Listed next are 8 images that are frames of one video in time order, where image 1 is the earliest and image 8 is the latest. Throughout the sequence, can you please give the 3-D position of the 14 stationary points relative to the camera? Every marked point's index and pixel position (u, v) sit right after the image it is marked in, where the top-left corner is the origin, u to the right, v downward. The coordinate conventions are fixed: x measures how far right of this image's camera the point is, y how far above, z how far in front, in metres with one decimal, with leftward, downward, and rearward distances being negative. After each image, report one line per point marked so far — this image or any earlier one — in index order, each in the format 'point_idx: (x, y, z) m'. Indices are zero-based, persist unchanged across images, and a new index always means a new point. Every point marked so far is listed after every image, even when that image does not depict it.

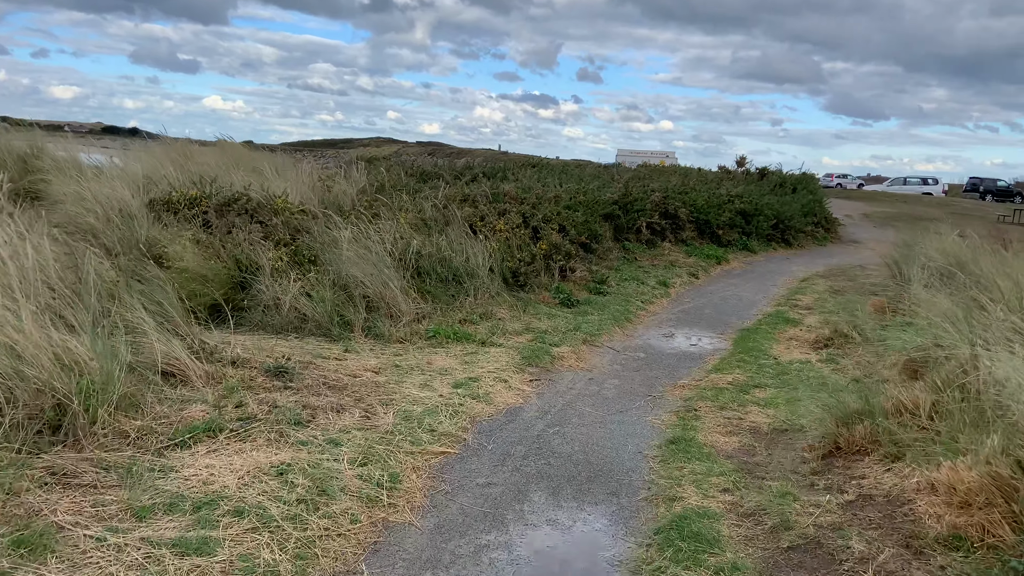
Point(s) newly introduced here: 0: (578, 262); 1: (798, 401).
0: (+0.9, +0.3, +9.5) m
1: (+2.0, -0.8, +5.0) m
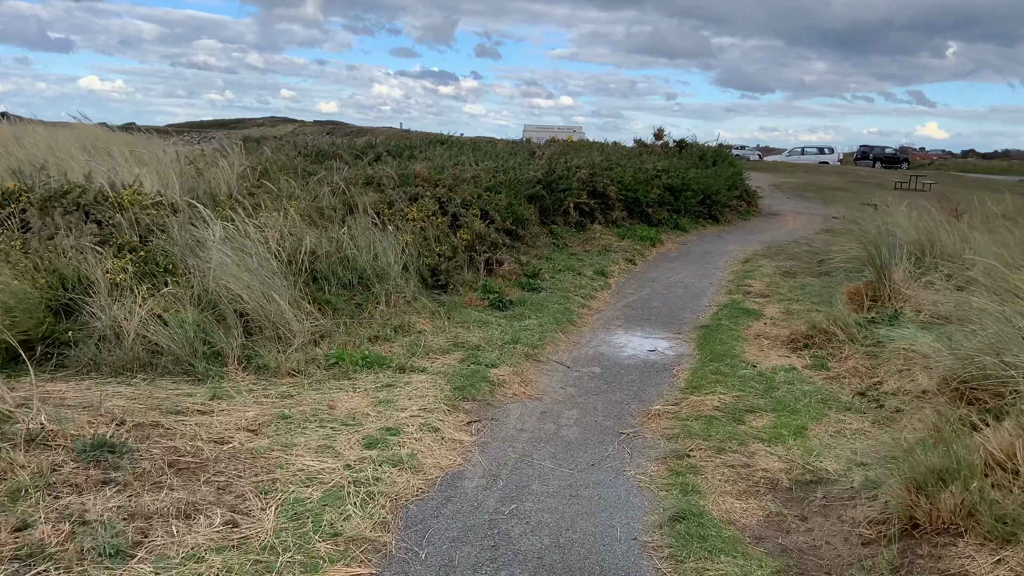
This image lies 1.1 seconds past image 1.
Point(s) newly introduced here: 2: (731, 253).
0: (-0.1, +0.4, +8.2) m
1: (+1.6, -0.8, +4.0) m
2: (+3.2, +0.5, +10.5) m
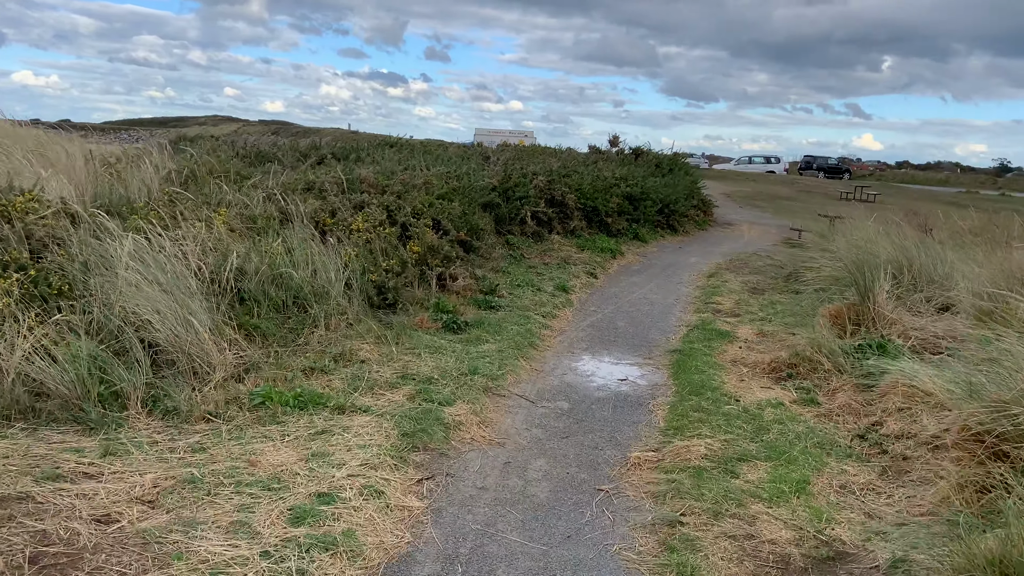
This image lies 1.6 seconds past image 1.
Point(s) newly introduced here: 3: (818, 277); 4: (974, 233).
0: (-0.6, +0.2, +7.5) m
1: (+1.4, -1.0, +3.4) m
2: (+2.5, +0.3, +10.1) m
3: (+3.2, +0.1, +7.6) m
4: (+5.5, +0.7, +8.7) m
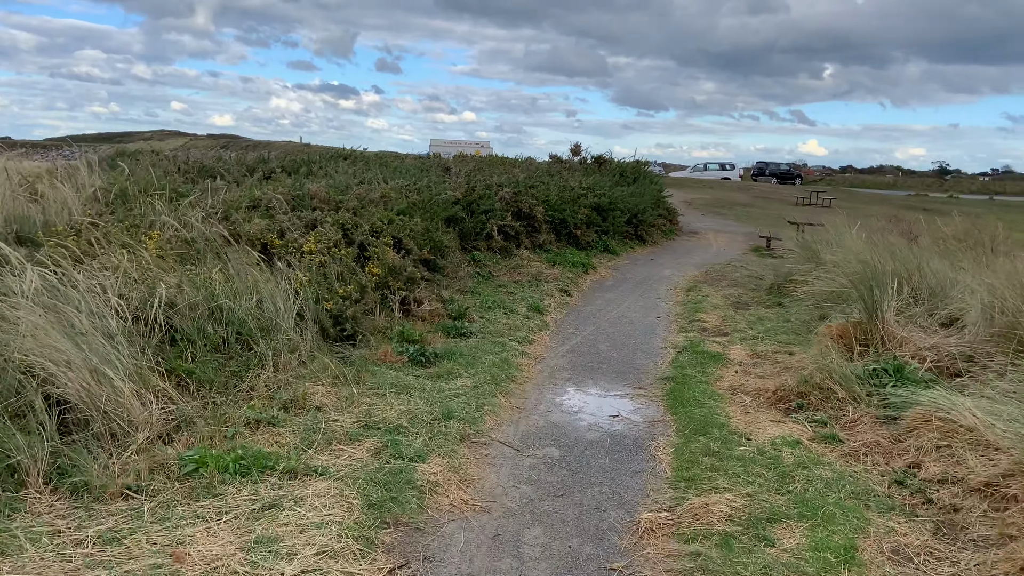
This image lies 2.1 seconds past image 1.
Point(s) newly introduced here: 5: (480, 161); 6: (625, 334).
0: (-0.8, 0.0, +6.9) m
1: (+1.4, -1.1, +2.9) m
2: (+2.1, +0.1, +9.6) m
3: (+2.9, 0.0, +7.1) m
4: (+5.2, +0.6, +8.4) m
5: (-0.6, +2.5, +14.2) m
6: (+1.1, -0.4, +6.9) m
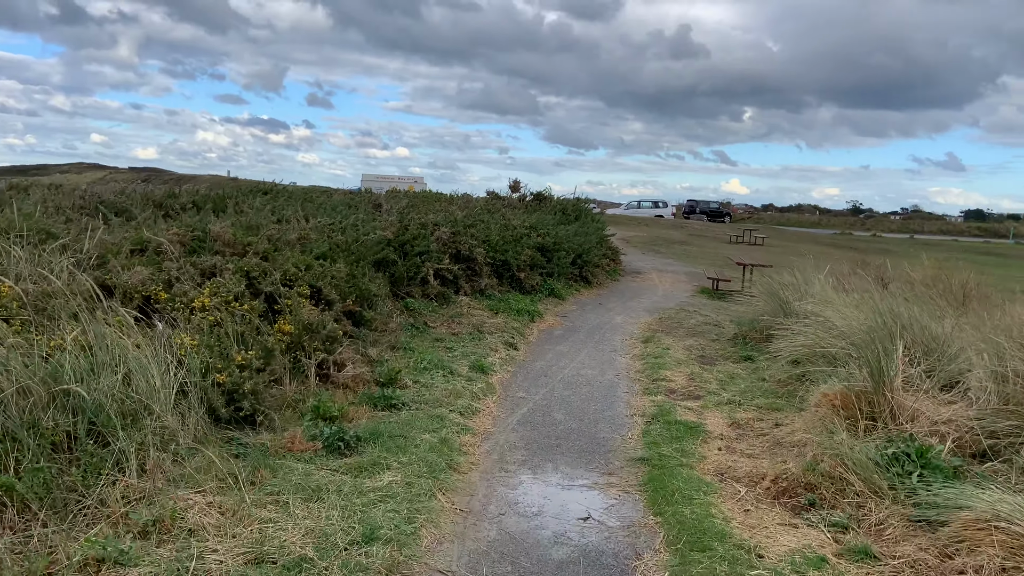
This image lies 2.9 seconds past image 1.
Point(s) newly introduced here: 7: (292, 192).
0: (-1.3, -0.5, +5.8) m
1: (+1.3, -1.4, +2.0) m
2: (+1.4, -0.5, +8.8) m
3: (+2.4, -0.5, +6.4) m
4: (+4.5, 0.0, +7.9) m
5: (-1.8, +1.7, +13.2) m
6: (+0.6, -0.9, +6.0) m
7: (-4.5, +2.0, +14.8) m
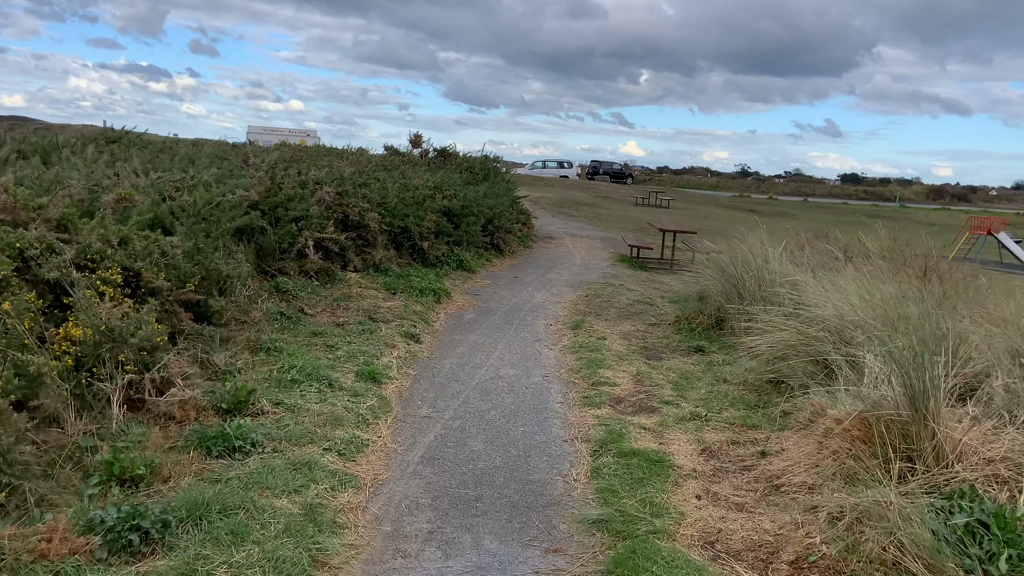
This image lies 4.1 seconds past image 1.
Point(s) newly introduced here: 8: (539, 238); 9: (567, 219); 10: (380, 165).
0: (-1.9, -0.4, +4.1) m
1: (+1.2, -1.5, +0.7) m
2: (+0.4, -0.2, +7.4) m
3: (+1.7, -0.4, +5.2) m
4: (+3.6, +0.3, +6.9) m
5: (-3.4, +2.2, +11.3) m
6: (0.0, -0.8, +4.6) m
7: (-6.3, +2.5, +12.4) m
8: (+0.6, +1.0, +14.5) m
9: (+1.4, +1.8, +18.6) m
10: (-2.0, +1.9, +11.1) m
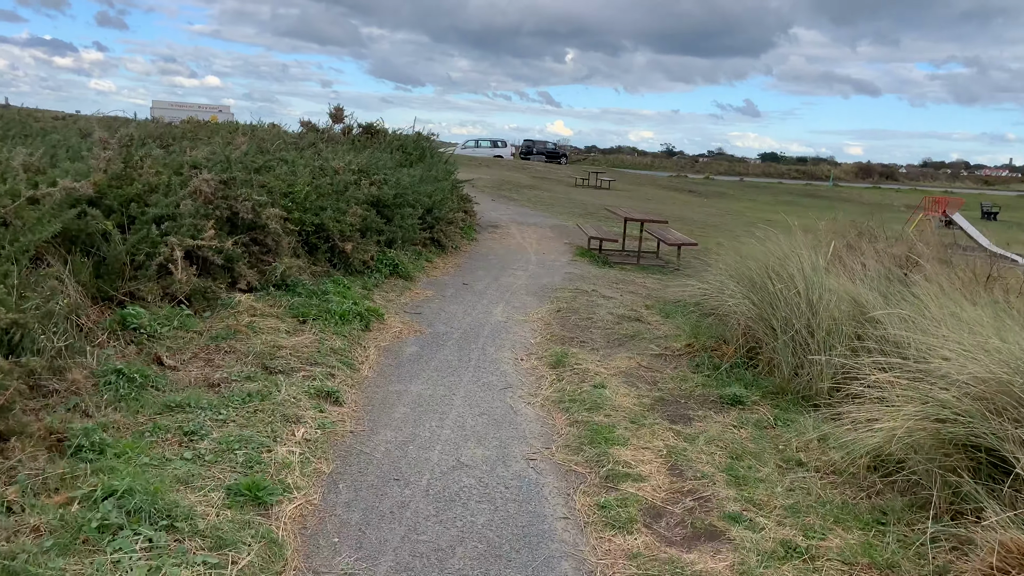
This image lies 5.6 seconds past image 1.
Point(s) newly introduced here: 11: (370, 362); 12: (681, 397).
0: (-1.9, -0.7, +2.1) m
1: (+1.5, -1.8, -0.9) m
2: (0.0, -0.3, +5.6) m
3: (+1.5, -0.5, +3.5) m
4: (+3.3, +0.2, +5.4) m
5: (-4.1, +2.0, +9.0) m
6: (-0.1, -1.0, +2.8) m
7: (-7.1, +2.4, +9.9) m
8: (-0.5, +1.1, +12.7) m
9: (0.0, +2.0, +16.8) m
10: (-2.8, +1.8, +9.0) m
11: (-0.9, -0.5, +4.7) m
12: (+1.0, -0.6, +4.3) m
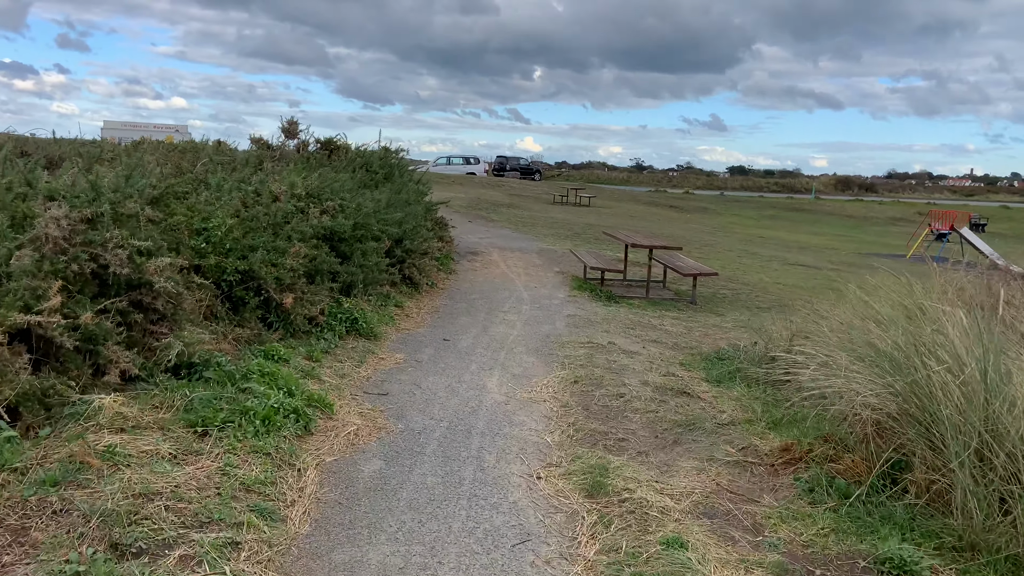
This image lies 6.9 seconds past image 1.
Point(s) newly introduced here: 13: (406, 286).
0: (-1.8, -1.0, +0.3) m
1: (+1.8, -2.0, -2.6) m
2: (0.0, -0.8, +3.9) m
3: (+1.7, -0.8, +1.9) m
4: (+3.3, -0.1, +3.8) m
5: (-4.3, +1.5, +7.2) m
6: (0.0, -1.4, +1.1) m
7: (-7.3, +1.7, +8.0) m
8: (-0.7, +0.5, +11.0) m
9: (-0.5, +1.3, +15.1) m
10: (-2.9, +1.3, +7.3) m
11: (-0.9, -0.9, +3.0) m
12: (+1.1, -1.0, +2.7) m
13: (-1.1, 0.0, +7.3) m
